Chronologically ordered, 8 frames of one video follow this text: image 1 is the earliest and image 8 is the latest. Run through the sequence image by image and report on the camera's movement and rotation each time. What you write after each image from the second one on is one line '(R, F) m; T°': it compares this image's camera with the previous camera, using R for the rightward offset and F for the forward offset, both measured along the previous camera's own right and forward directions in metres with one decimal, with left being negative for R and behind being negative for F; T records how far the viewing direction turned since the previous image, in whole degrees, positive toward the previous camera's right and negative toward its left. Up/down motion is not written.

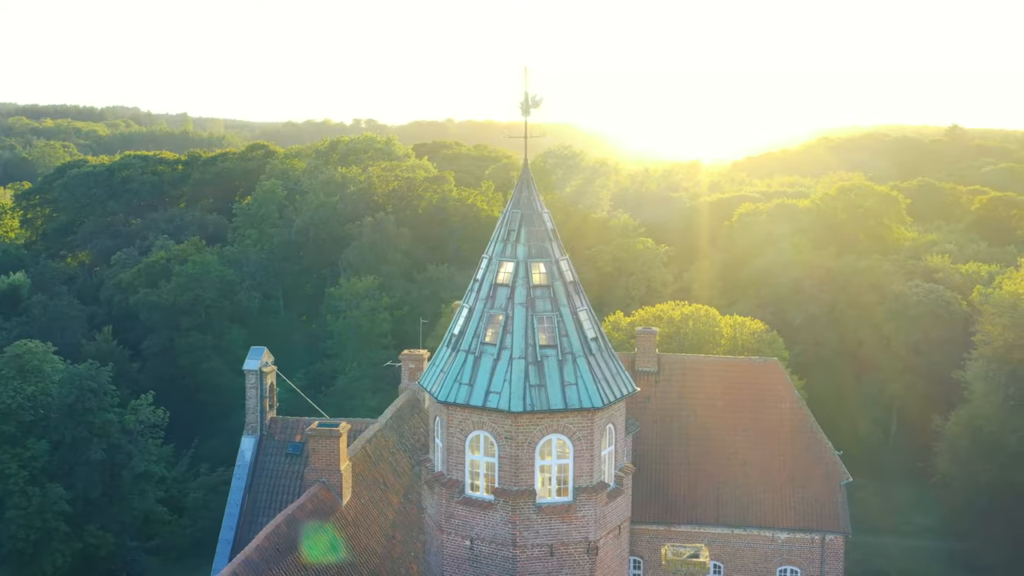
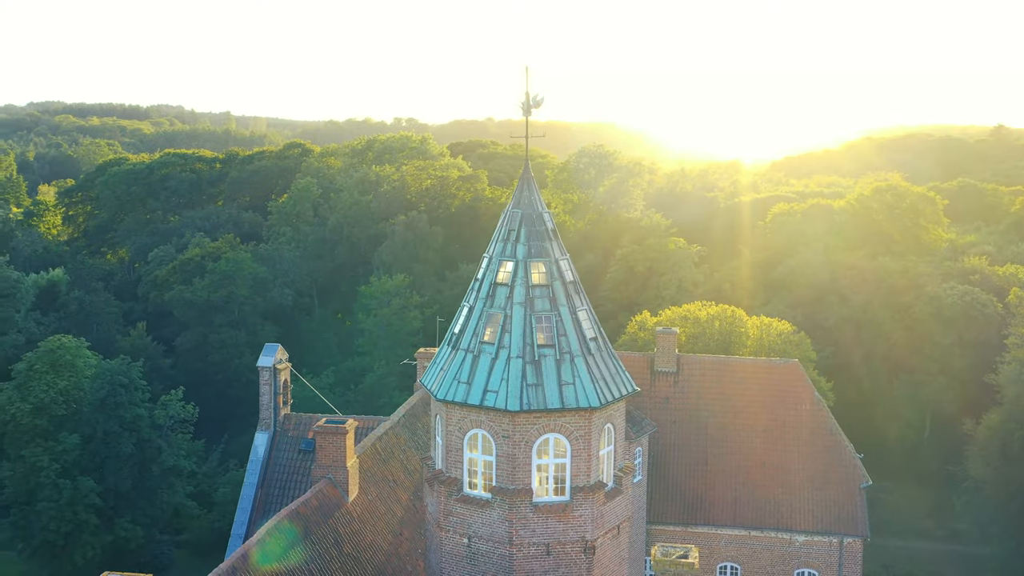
(+0.5, 0.0) m; -2°
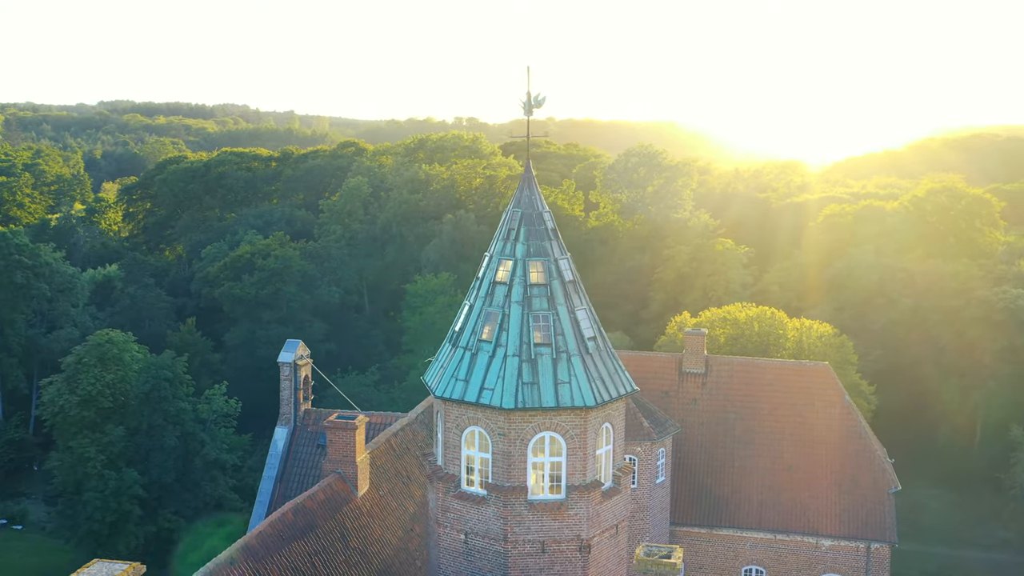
(+0.7, -0.1) m; -3°
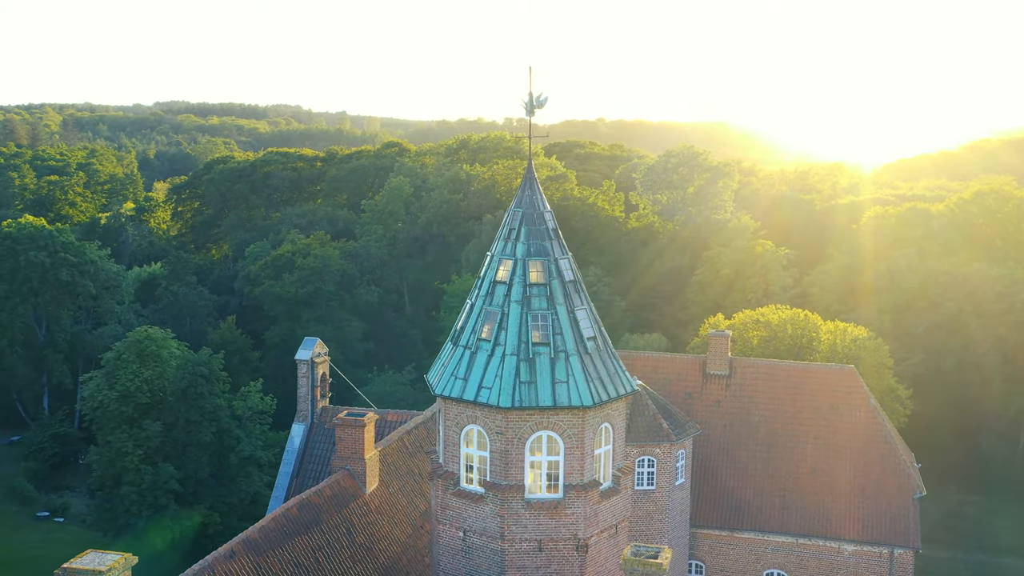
(+0.6, 0.0) m; -2°
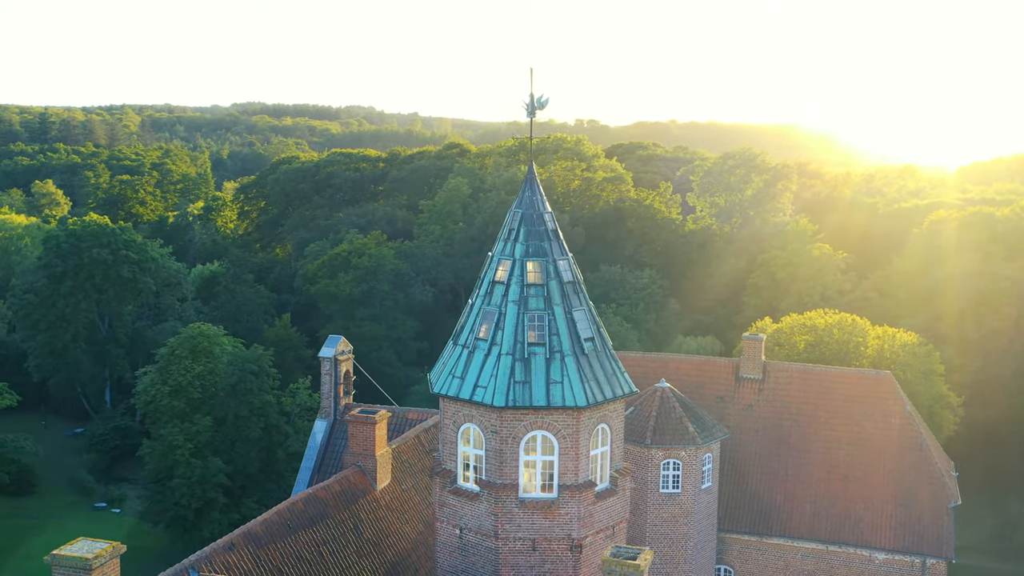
(+0.8, -0.1) m; -3°
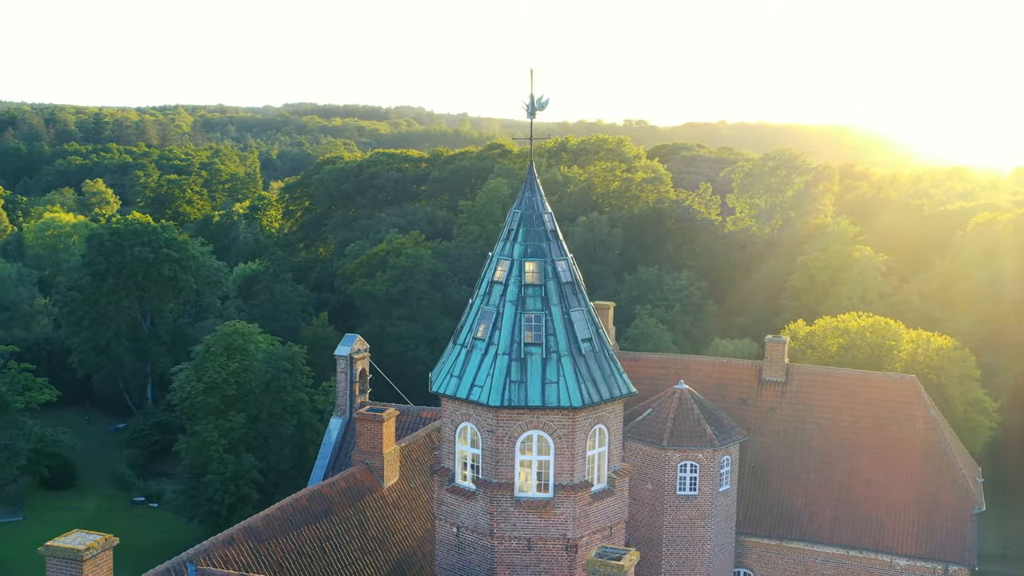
(+0.6, 0.0) m; -2°
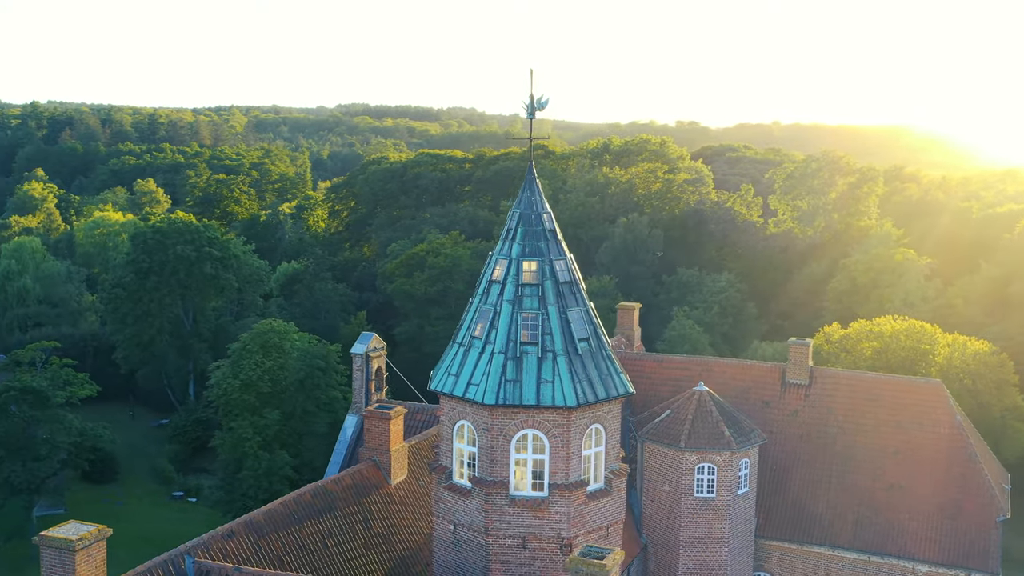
(+0.6, 0.0) m; -3°
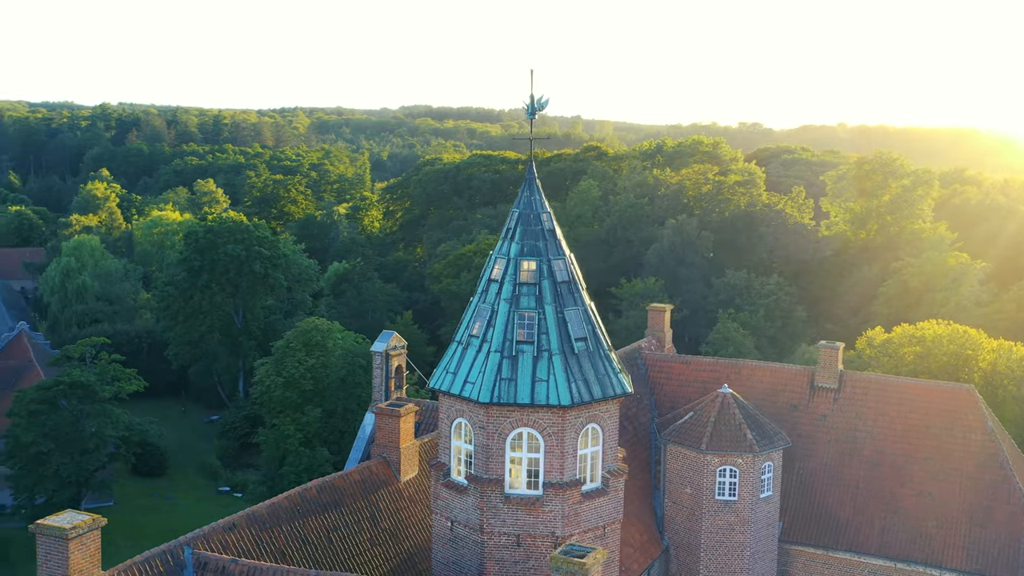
(+0.7, 0.0) m; -3°
